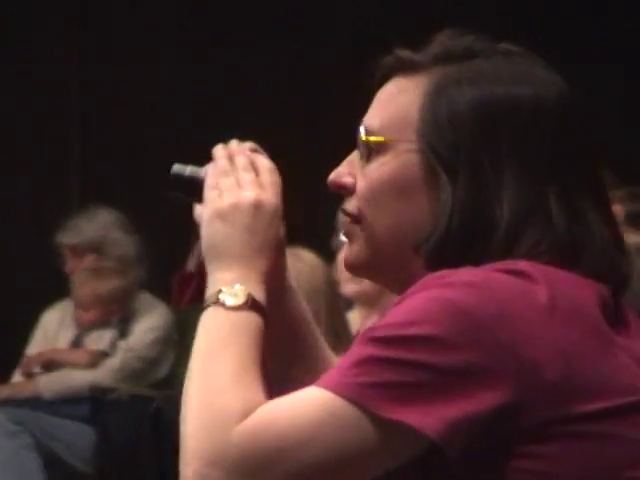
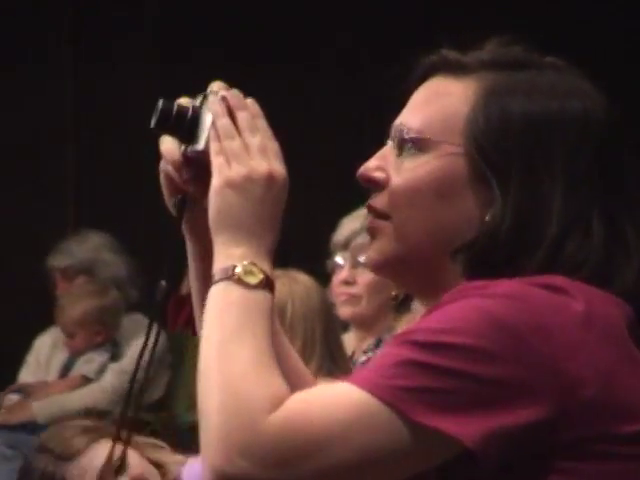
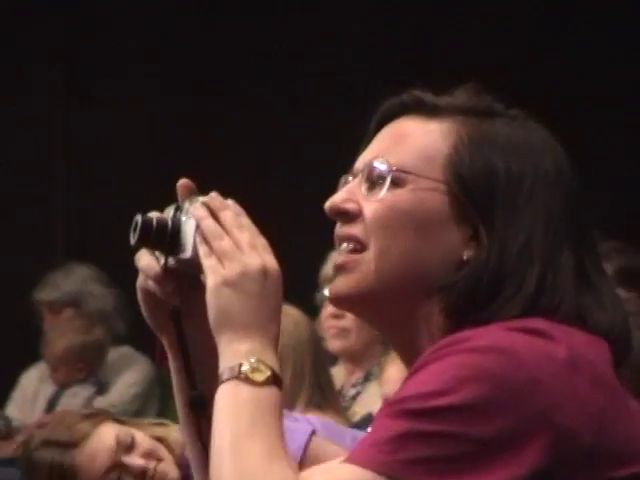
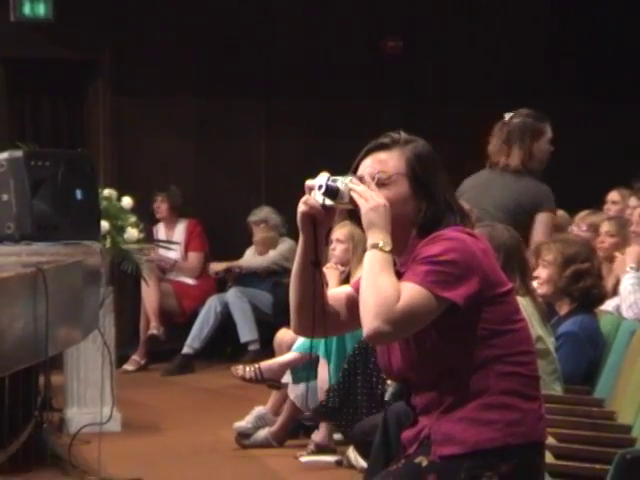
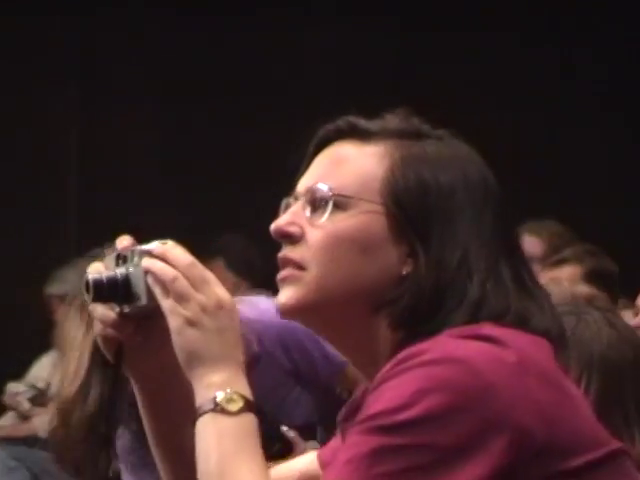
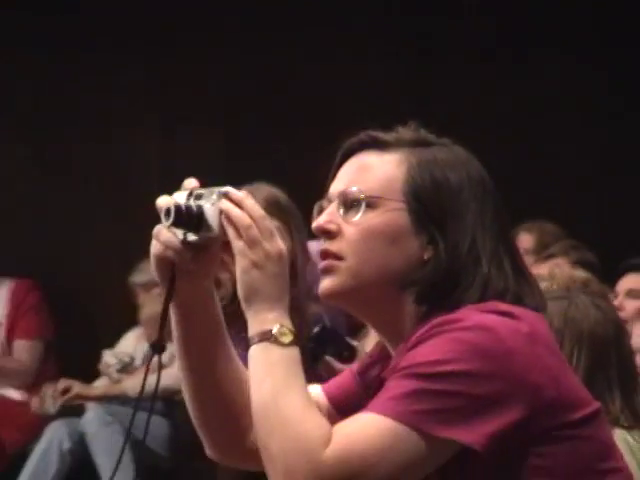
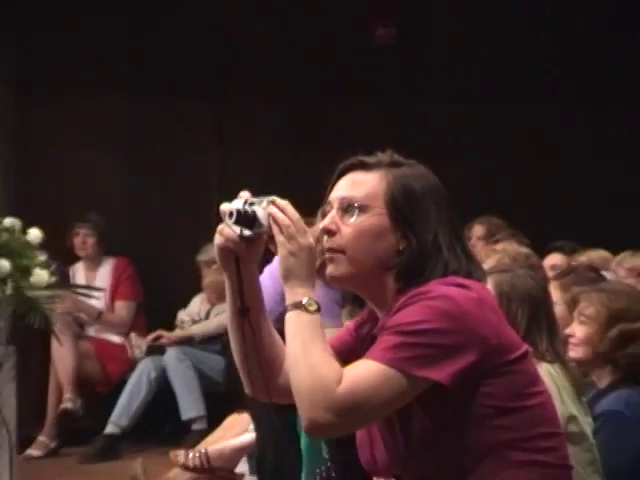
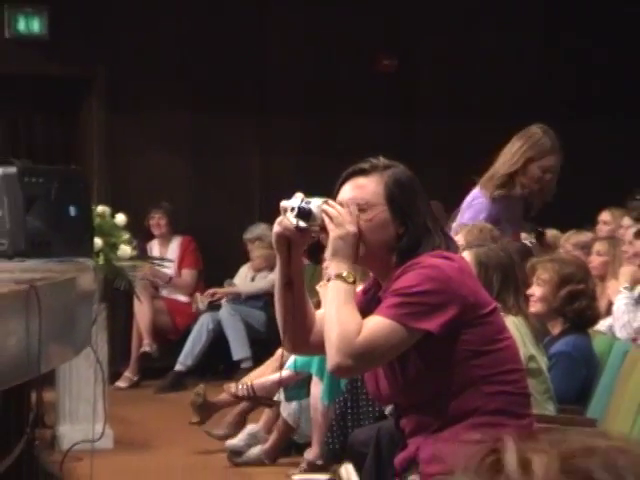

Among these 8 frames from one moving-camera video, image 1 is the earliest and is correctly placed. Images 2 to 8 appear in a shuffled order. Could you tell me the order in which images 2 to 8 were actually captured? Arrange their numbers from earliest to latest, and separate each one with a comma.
2, 3, 5, 6, 7, 8, 4
